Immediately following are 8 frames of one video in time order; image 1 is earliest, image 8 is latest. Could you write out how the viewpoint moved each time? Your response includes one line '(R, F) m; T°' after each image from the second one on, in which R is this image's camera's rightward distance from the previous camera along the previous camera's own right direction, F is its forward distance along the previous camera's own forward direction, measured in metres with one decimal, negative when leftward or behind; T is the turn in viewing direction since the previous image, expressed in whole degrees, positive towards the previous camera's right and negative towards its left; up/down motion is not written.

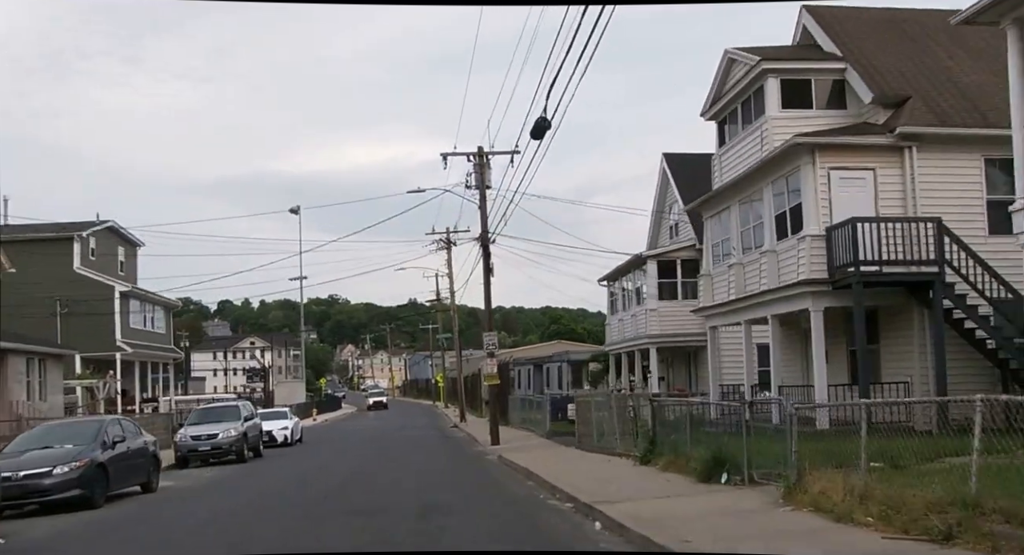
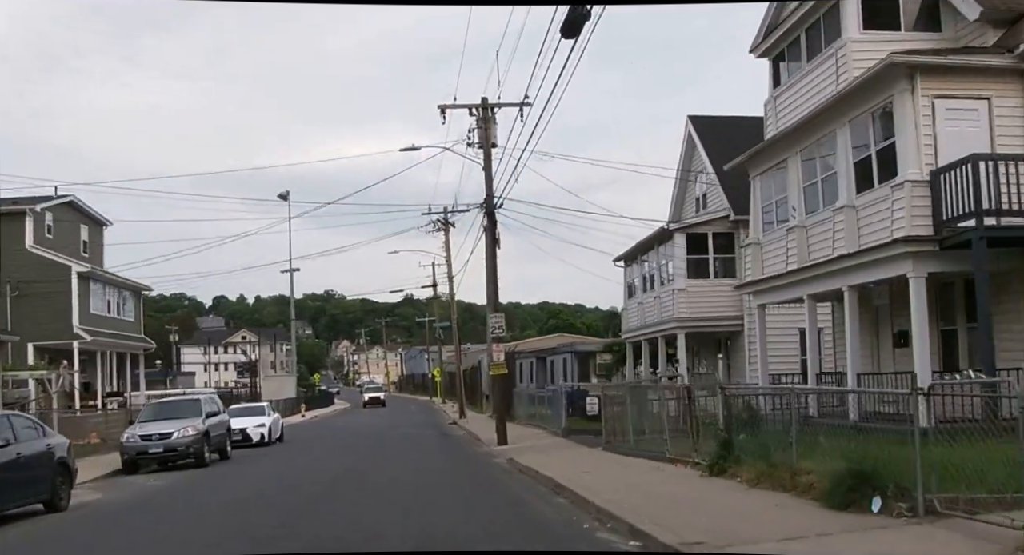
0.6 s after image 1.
(-0.3, +4.1) m; 0°
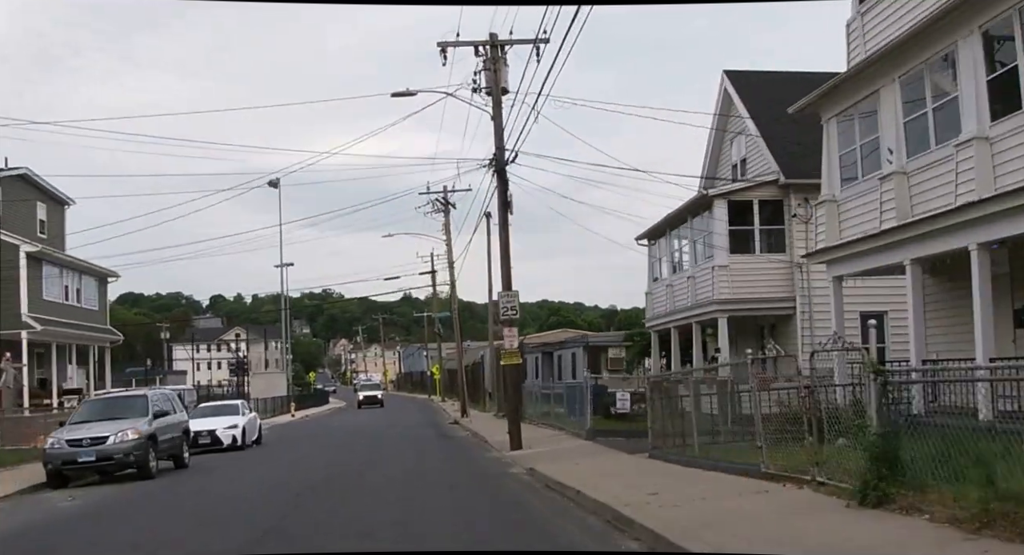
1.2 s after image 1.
(-0.4, +4.1) m; 0°
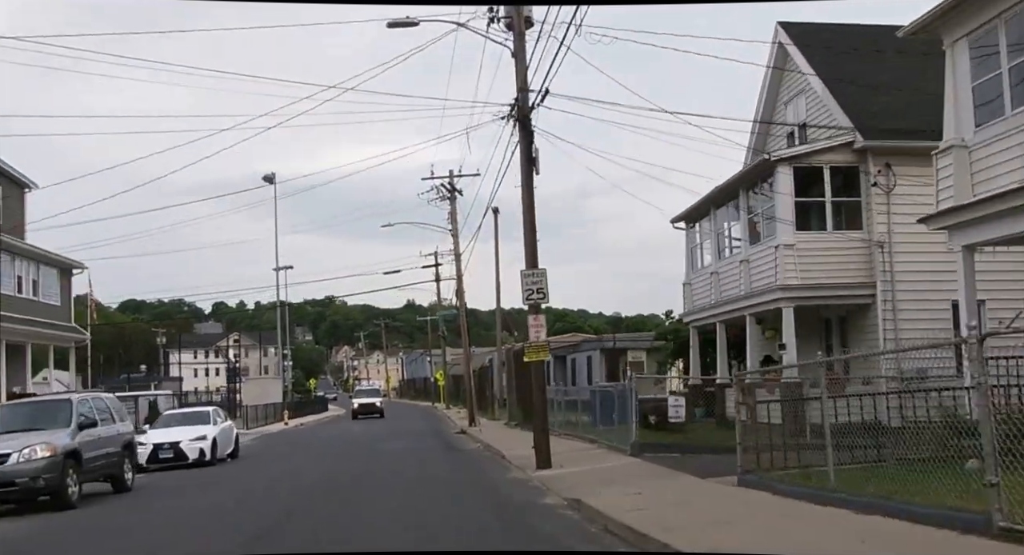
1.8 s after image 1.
(-0.4, +4.1) m; 0°
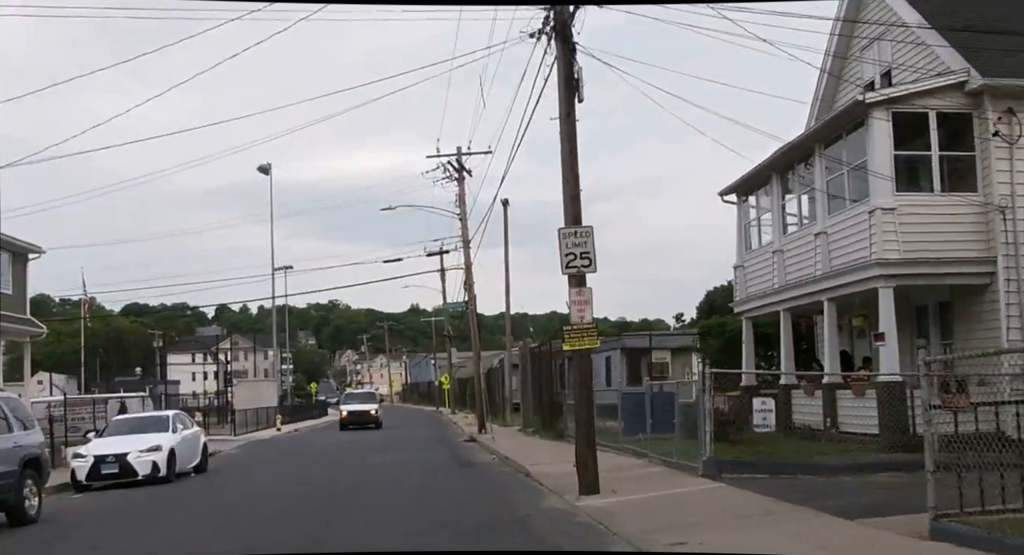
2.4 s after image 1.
(-0.4, +4.1) m; 0°
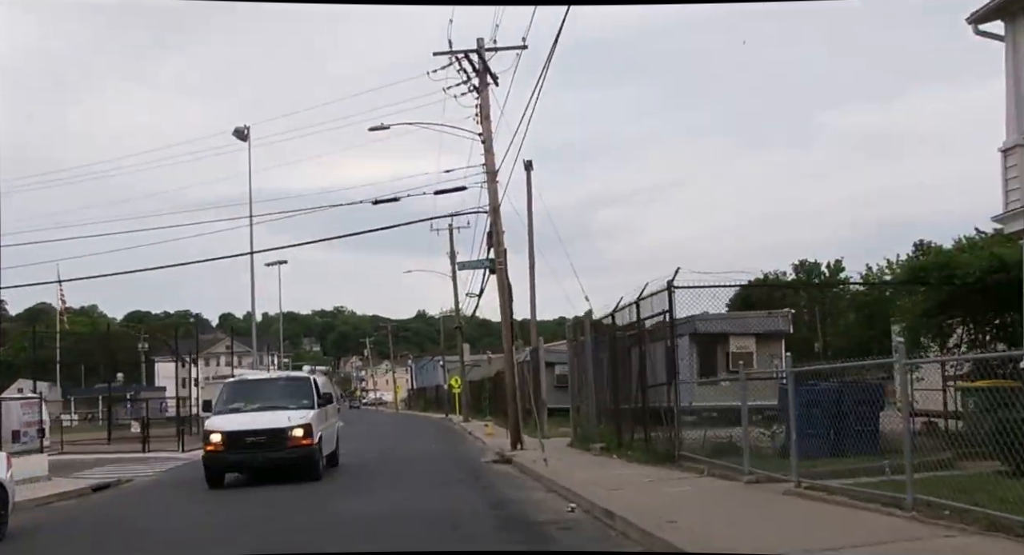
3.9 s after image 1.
(-1.0, +10.4) m; 0°
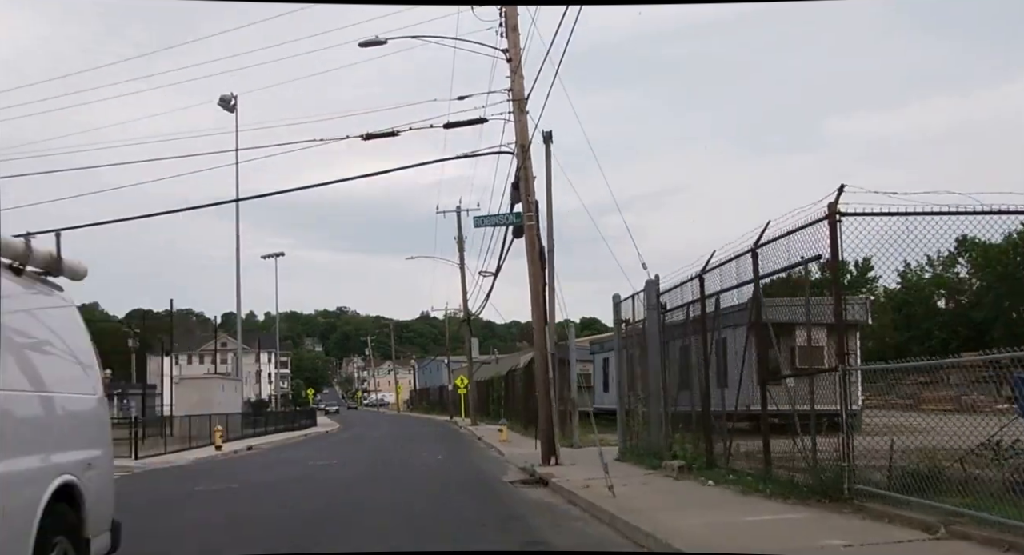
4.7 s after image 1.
(-0.5, +5.6) m; 0°
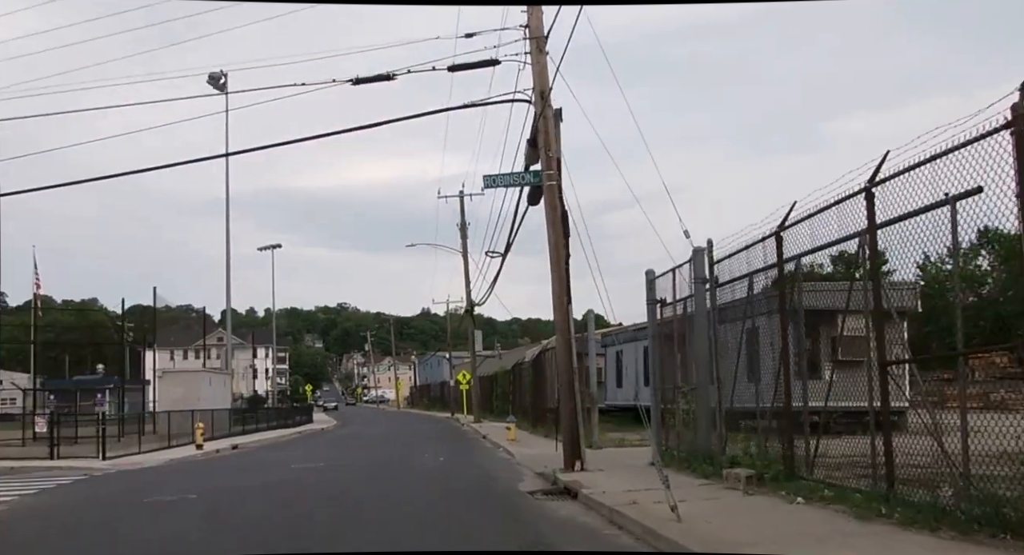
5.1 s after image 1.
(-0.2, +2.8) m; 0°
